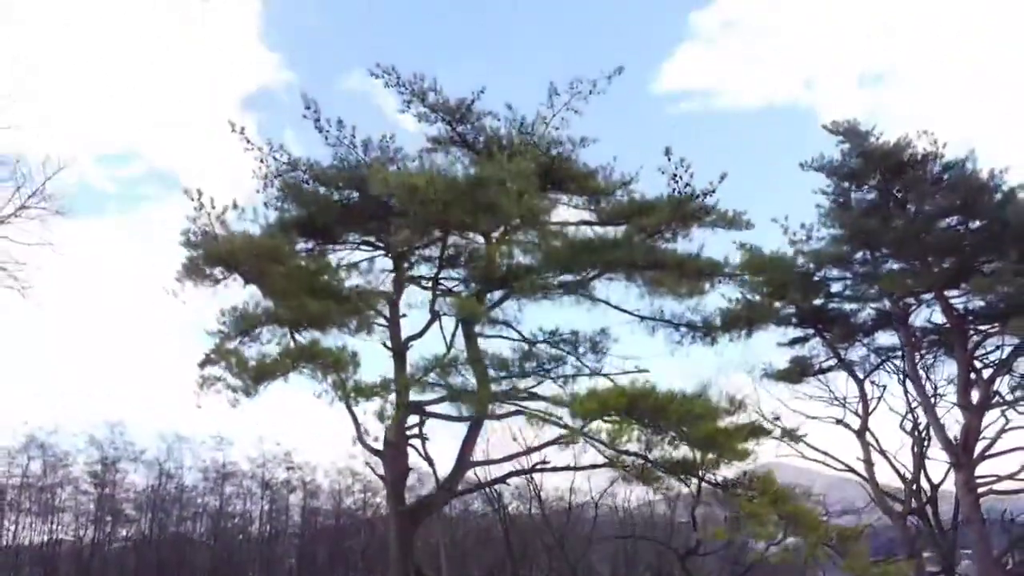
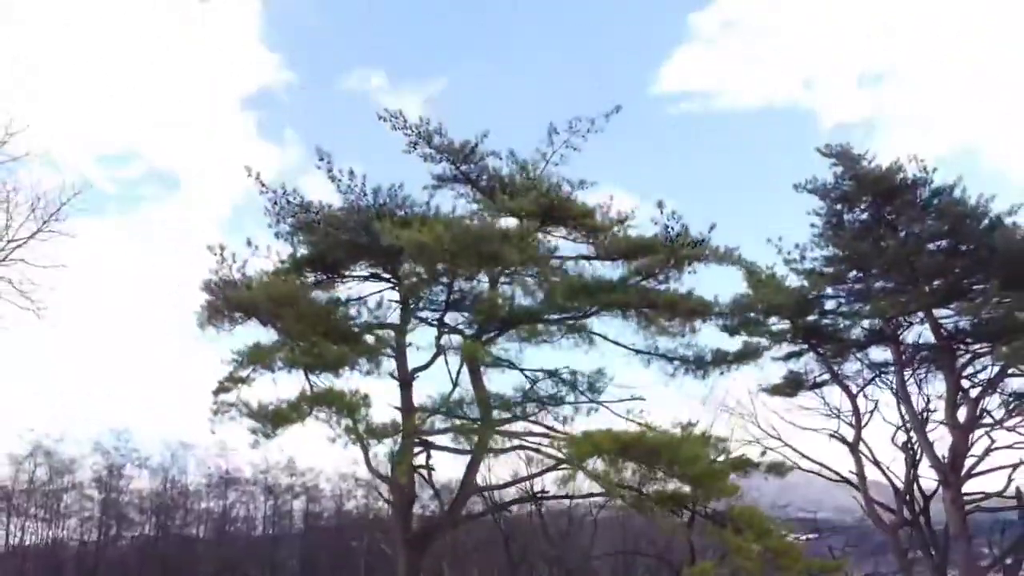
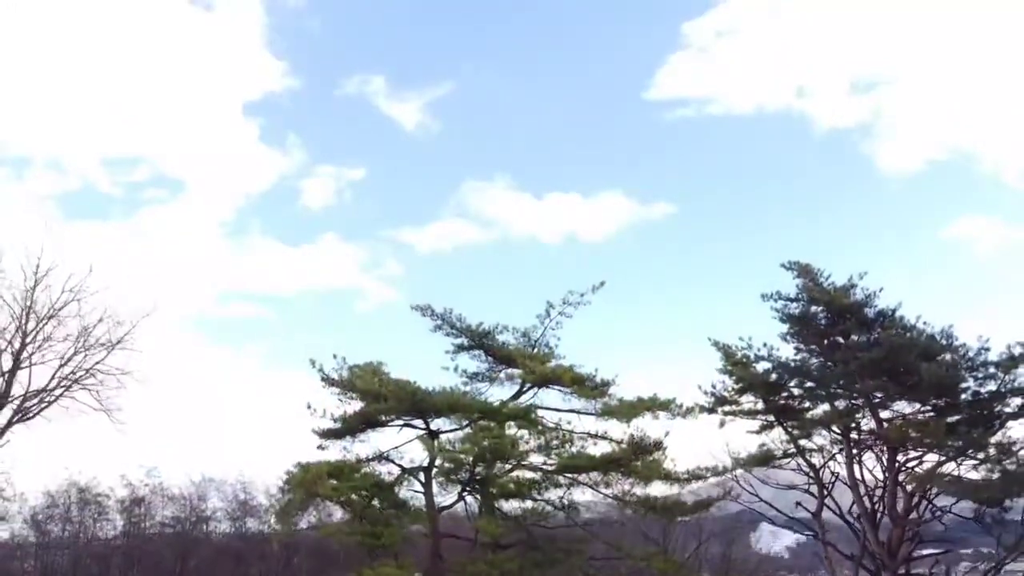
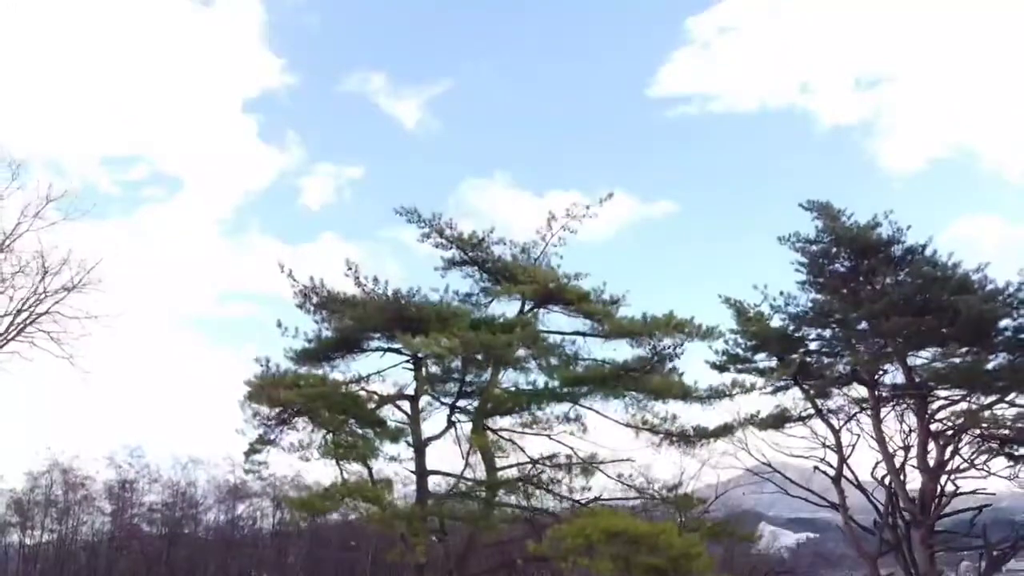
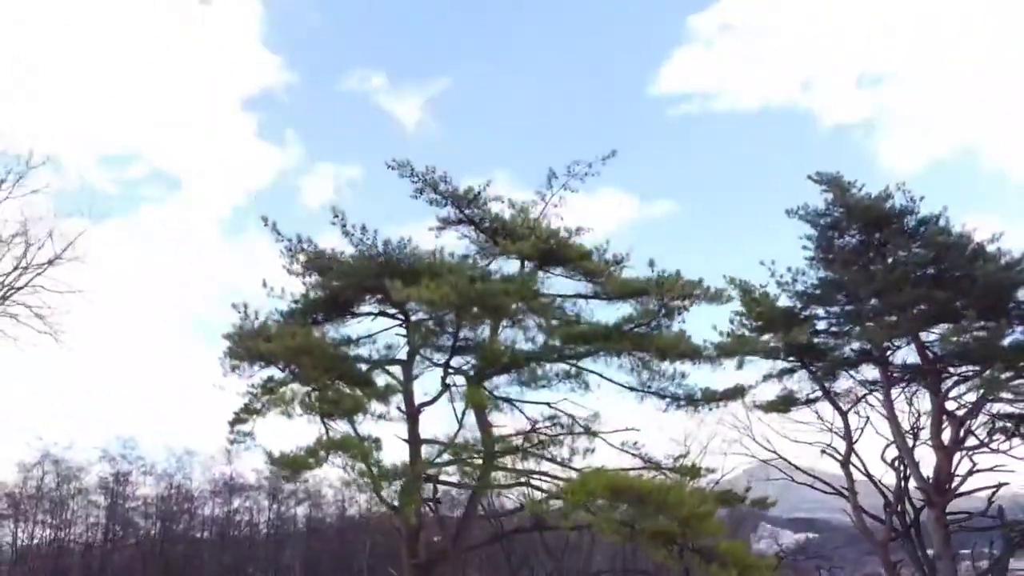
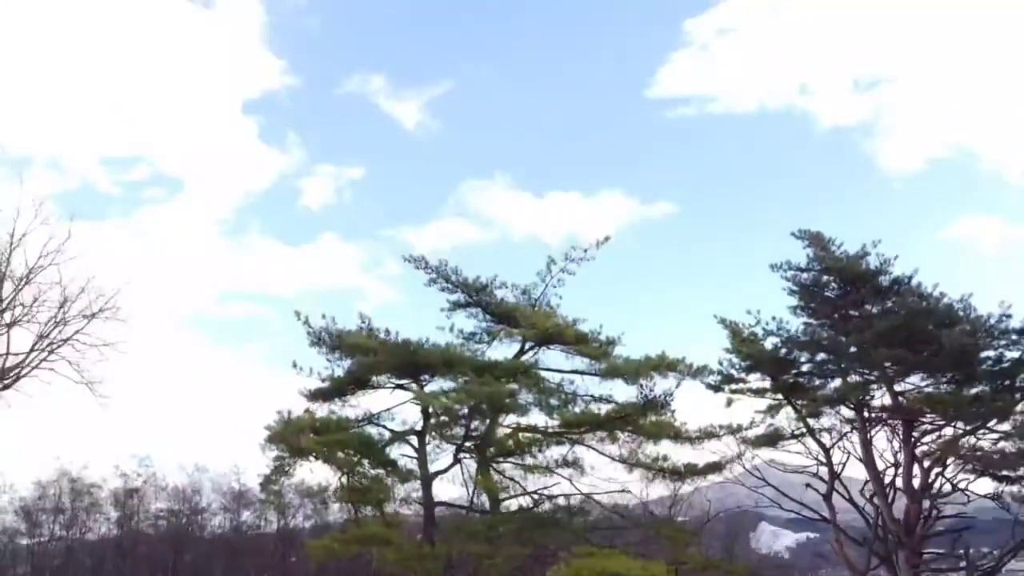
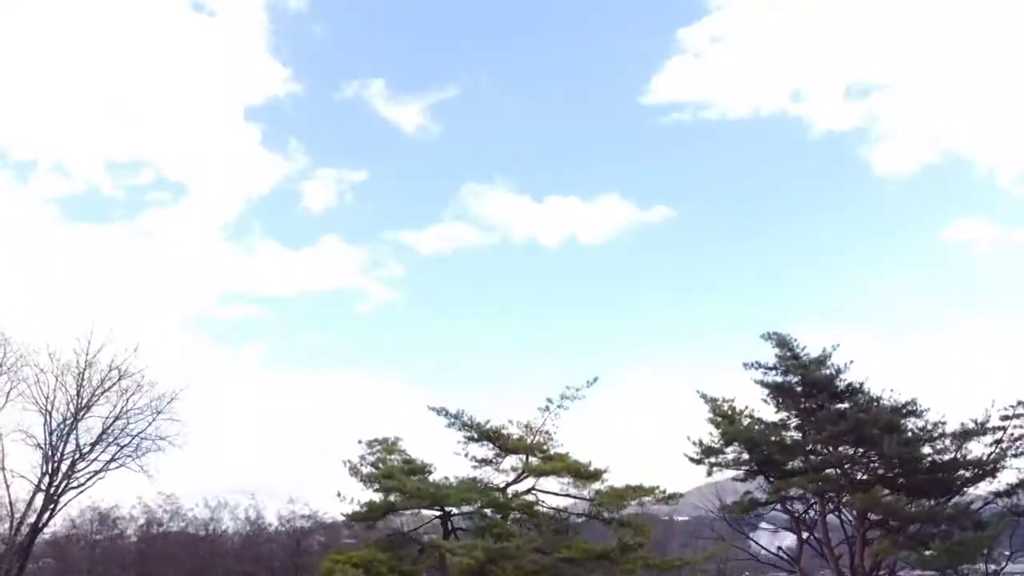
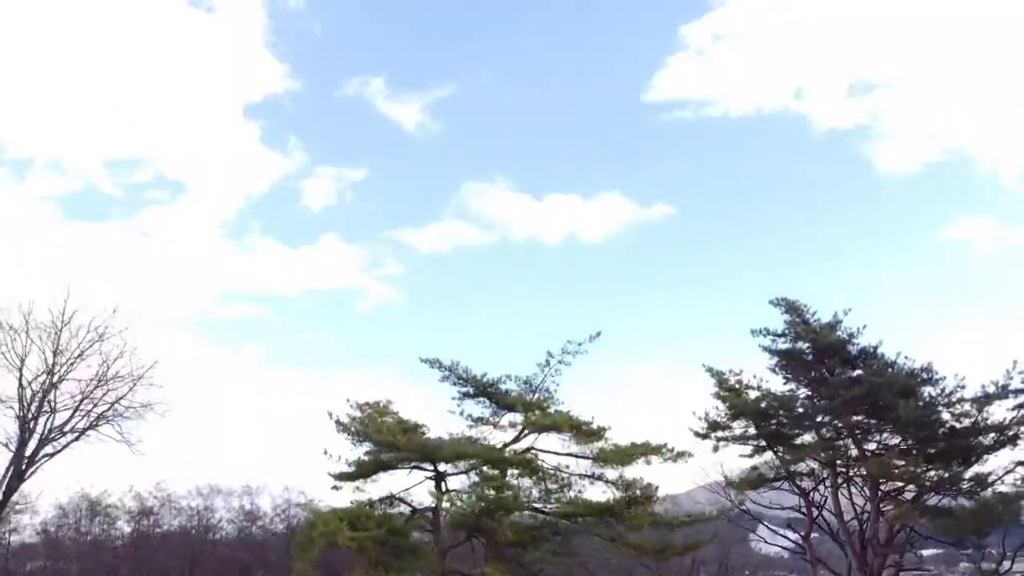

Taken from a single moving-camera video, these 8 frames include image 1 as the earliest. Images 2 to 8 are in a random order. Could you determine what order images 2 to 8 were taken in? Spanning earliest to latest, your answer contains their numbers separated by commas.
2, 5, 4, 6, 3, 8, 7
